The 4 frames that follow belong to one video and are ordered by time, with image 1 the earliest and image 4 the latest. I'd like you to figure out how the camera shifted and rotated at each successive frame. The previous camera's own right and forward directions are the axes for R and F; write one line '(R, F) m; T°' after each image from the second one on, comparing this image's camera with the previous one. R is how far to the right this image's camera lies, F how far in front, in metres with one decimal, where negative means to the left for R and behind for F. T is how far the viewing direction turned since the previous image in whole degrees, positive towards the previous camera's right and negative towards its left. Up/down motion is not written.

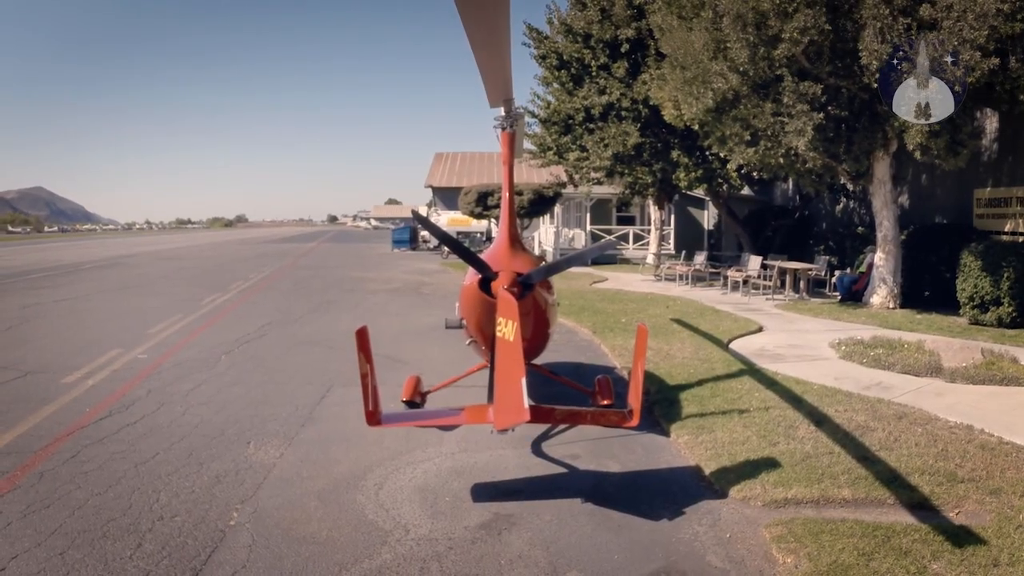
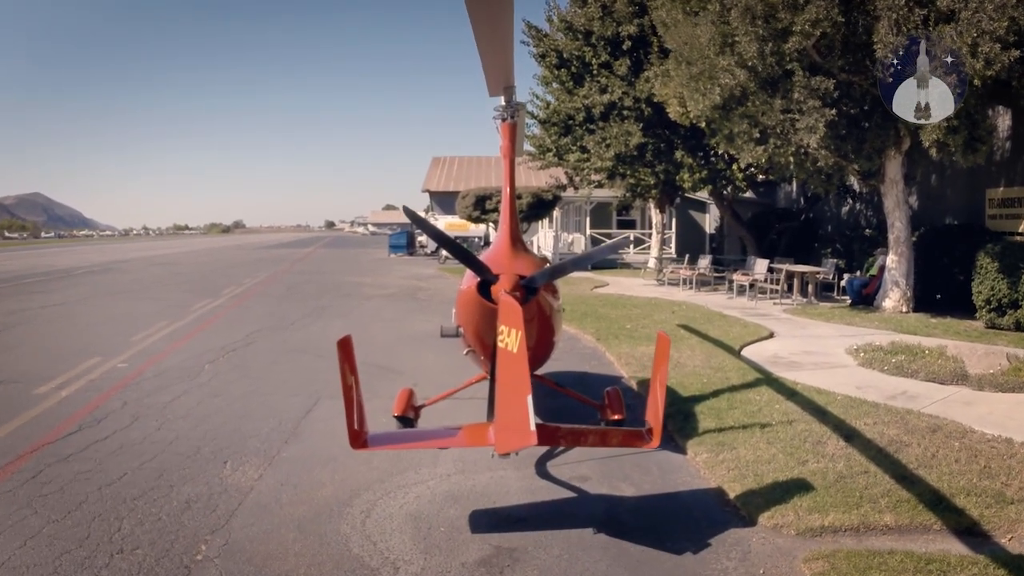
(0.0, +0.6) m; 0°
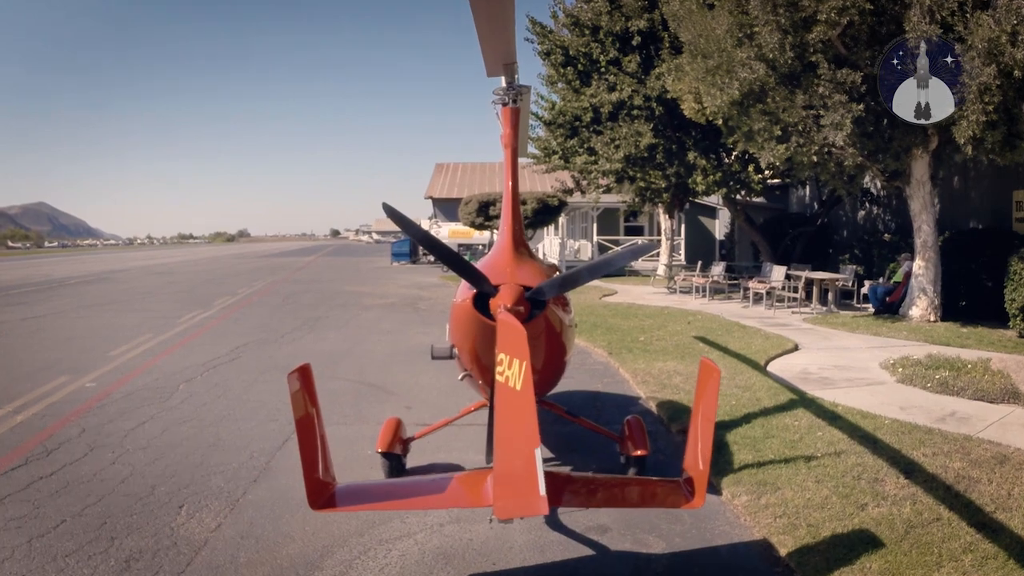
(0.0, +0.9) m; 0°
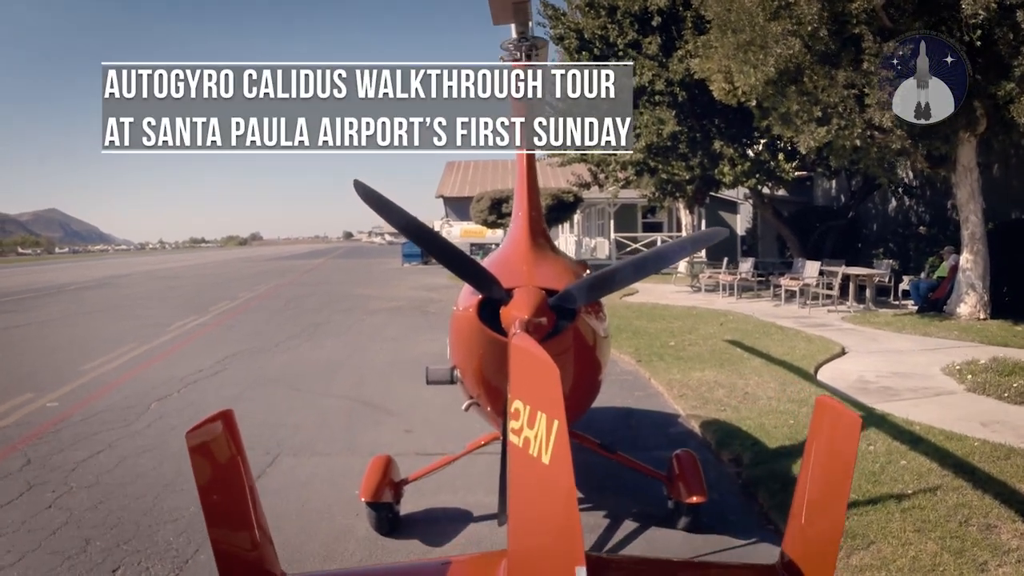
(0.0, +1.1) m; -1°
